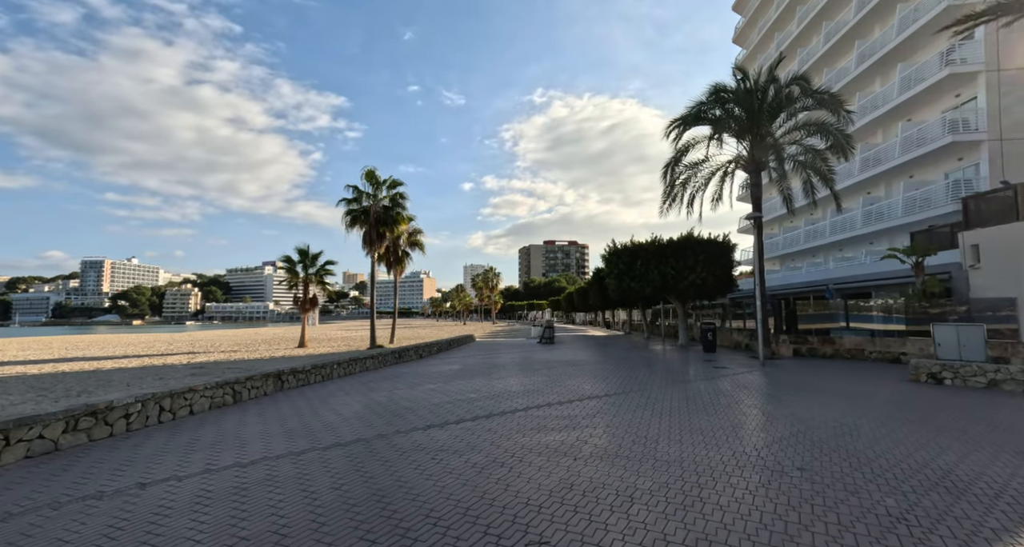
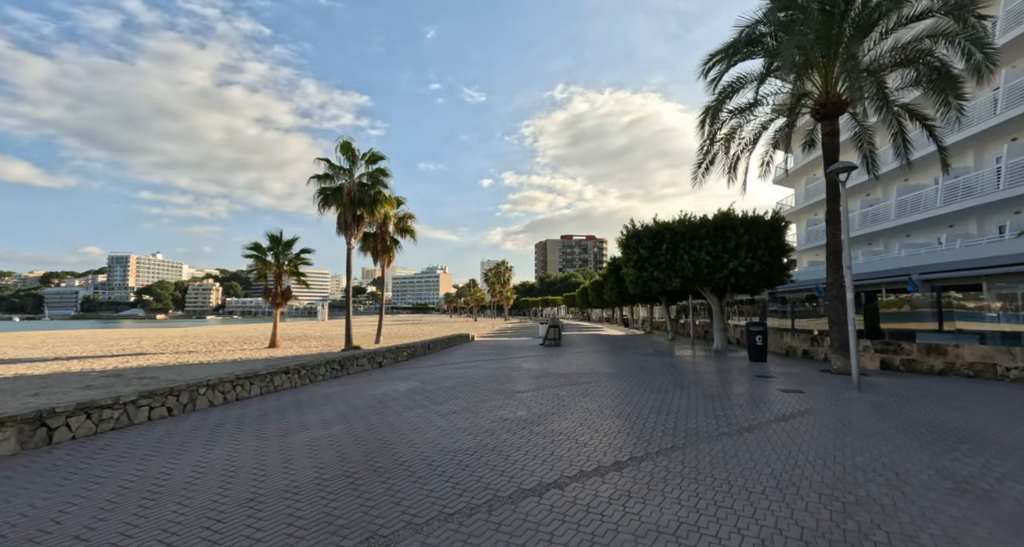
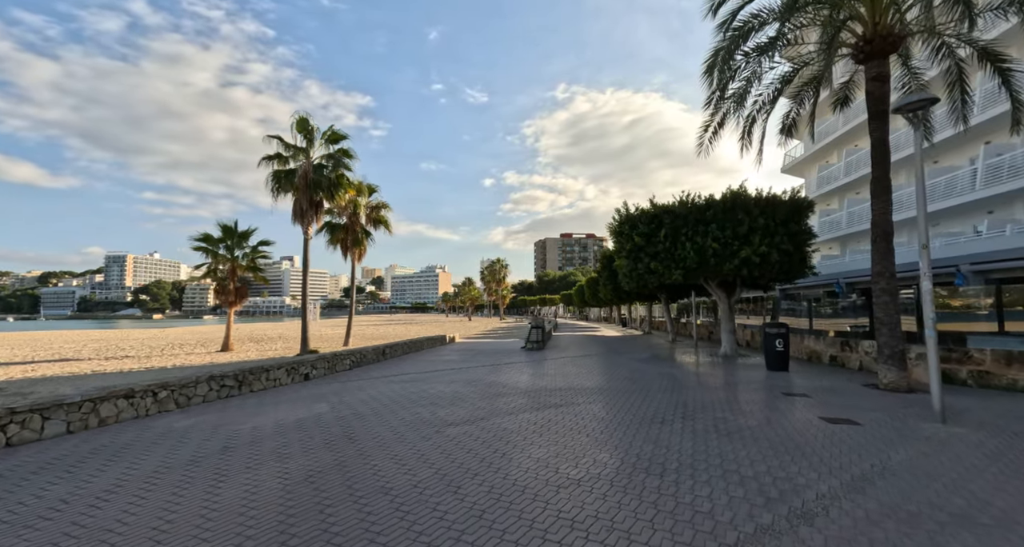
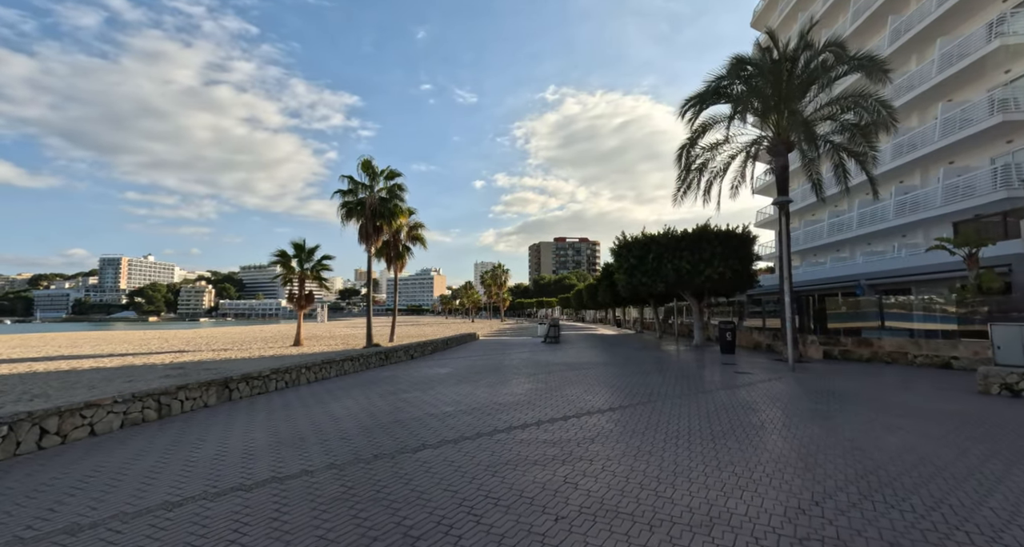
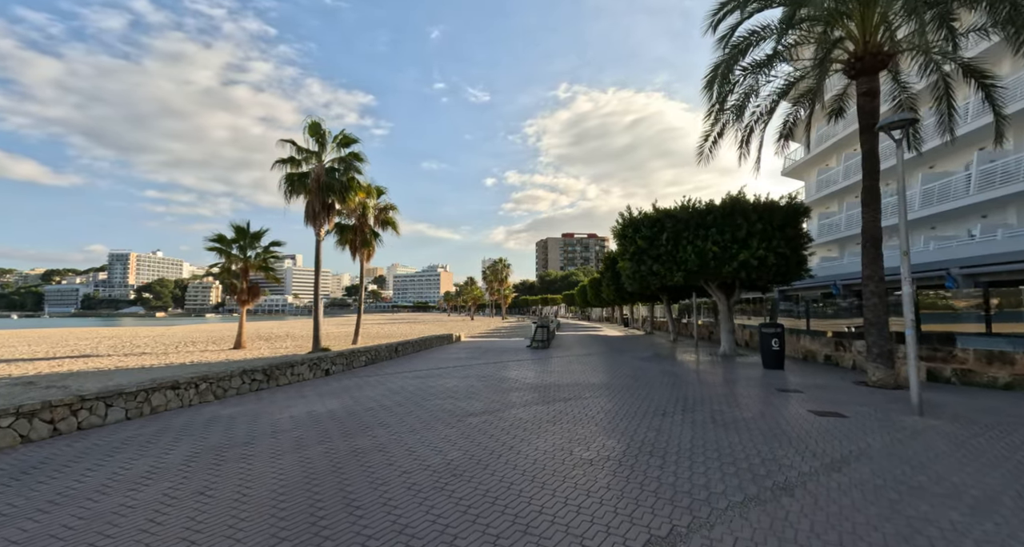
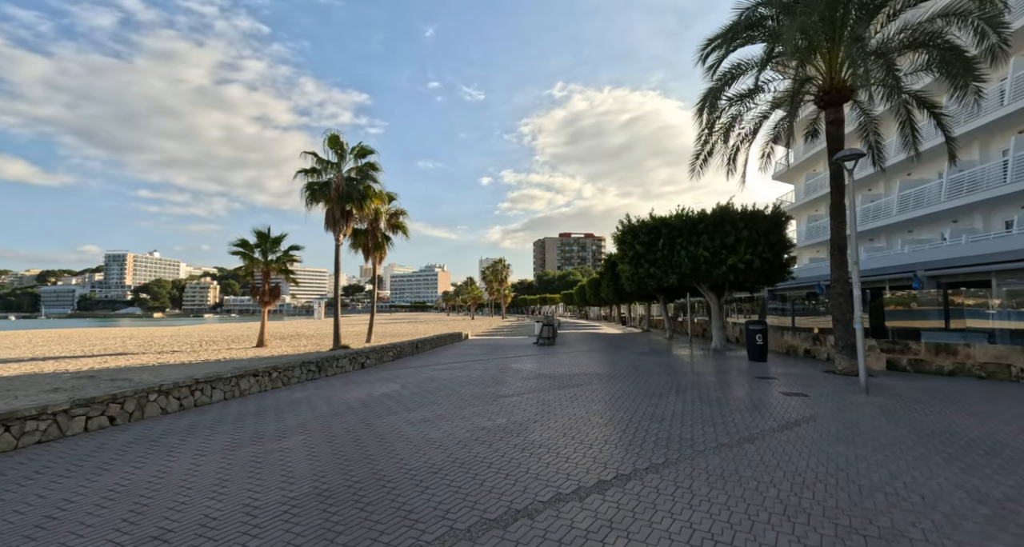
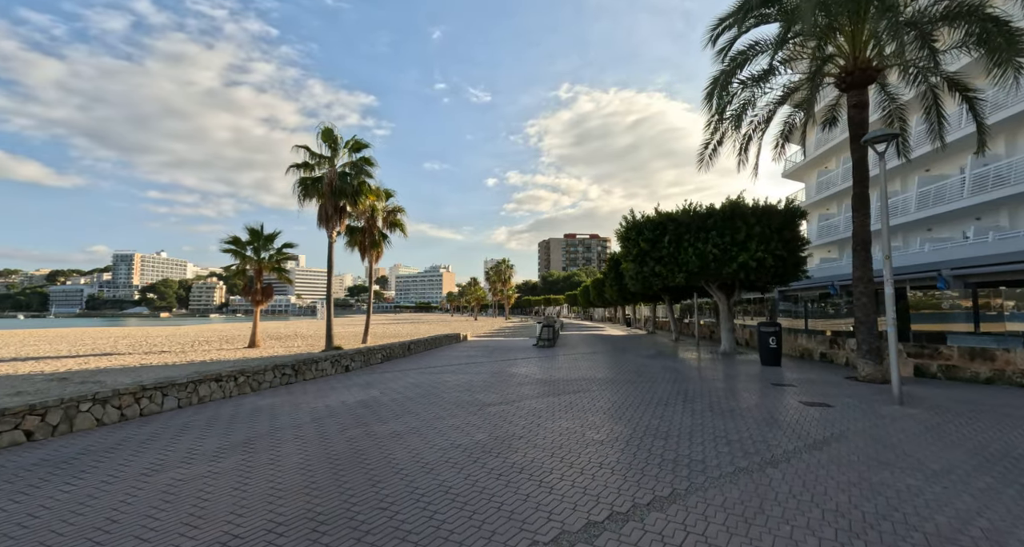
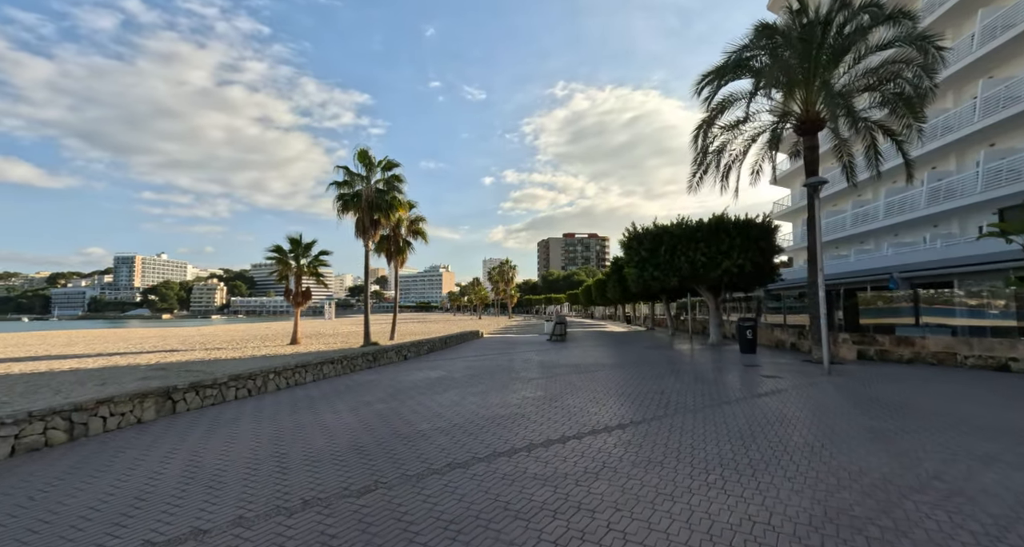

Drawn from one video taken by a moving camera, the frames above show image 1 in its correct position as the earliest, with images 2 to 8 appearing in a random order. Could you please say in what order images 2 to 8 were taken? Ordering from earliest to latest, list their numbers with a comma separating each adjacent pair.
4, 8, 2, 6, 7, 5, 3
